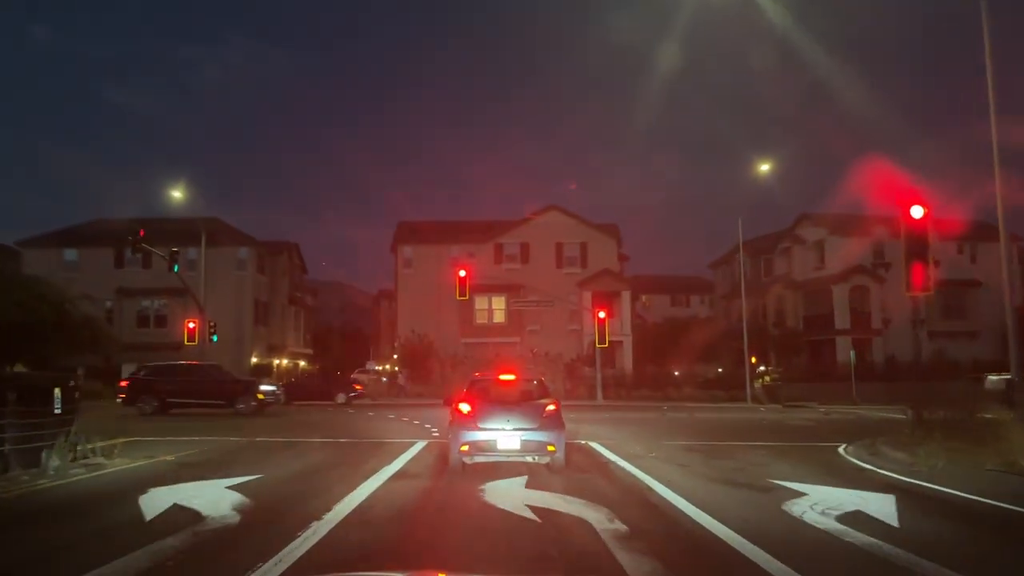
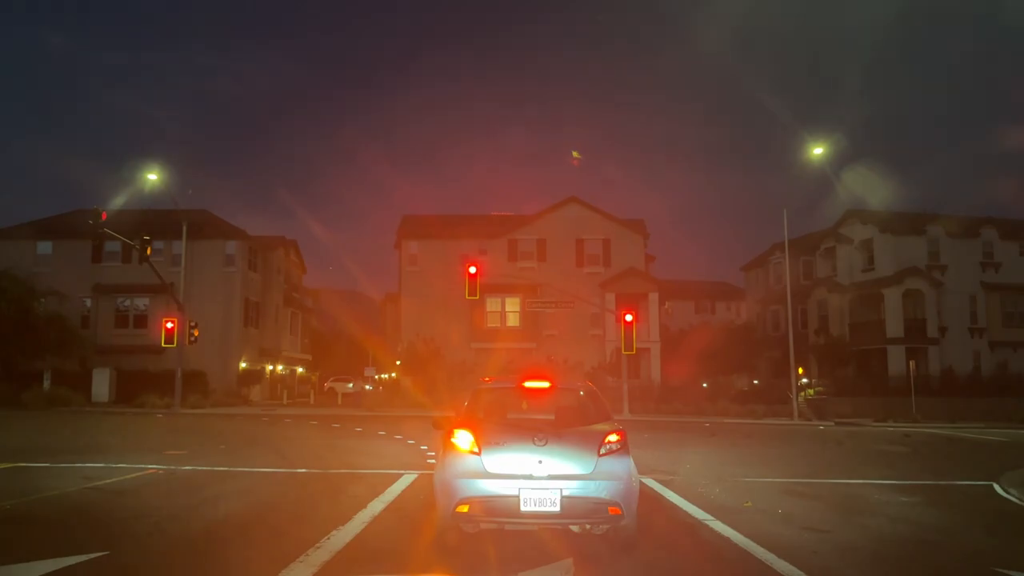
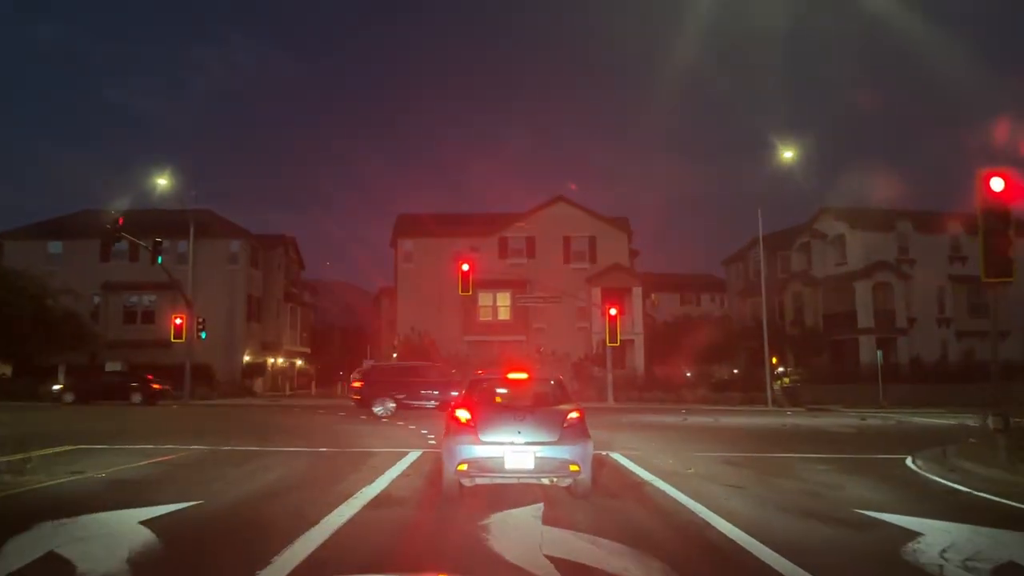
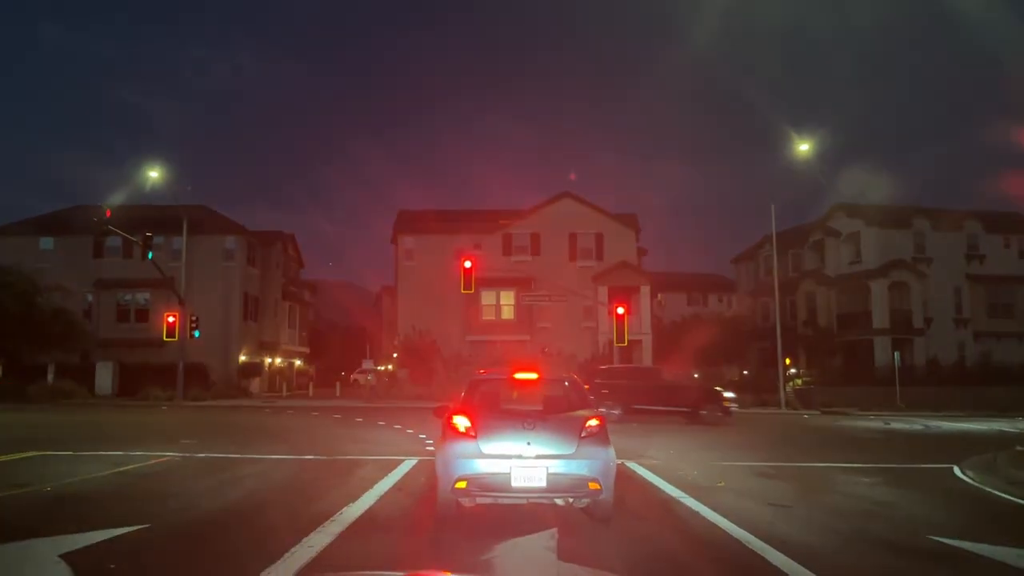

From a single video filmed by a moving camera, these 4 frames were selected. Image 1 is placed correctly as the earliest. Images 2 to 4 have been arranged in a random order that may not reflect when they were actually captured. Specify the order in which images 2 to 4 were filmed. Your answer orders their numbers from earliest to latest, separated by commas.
3, 4, 2
